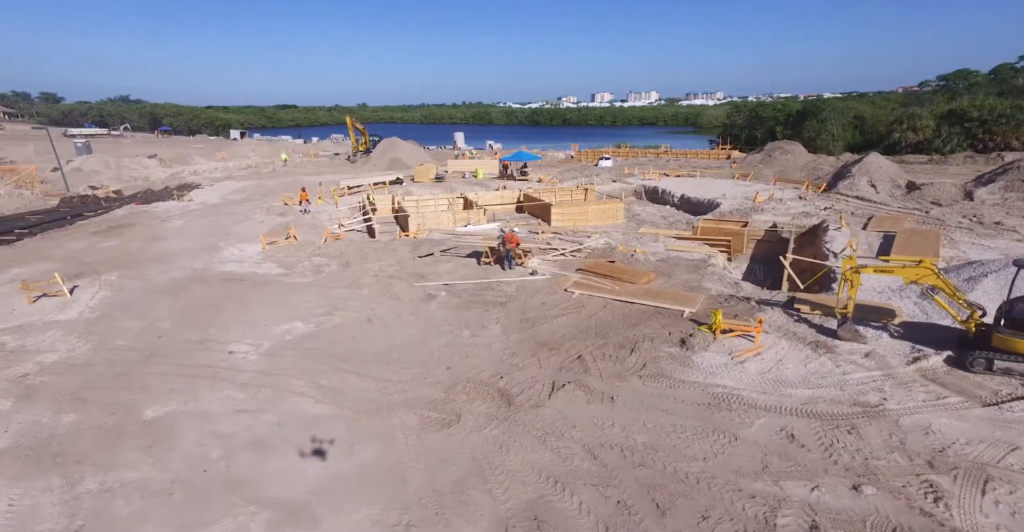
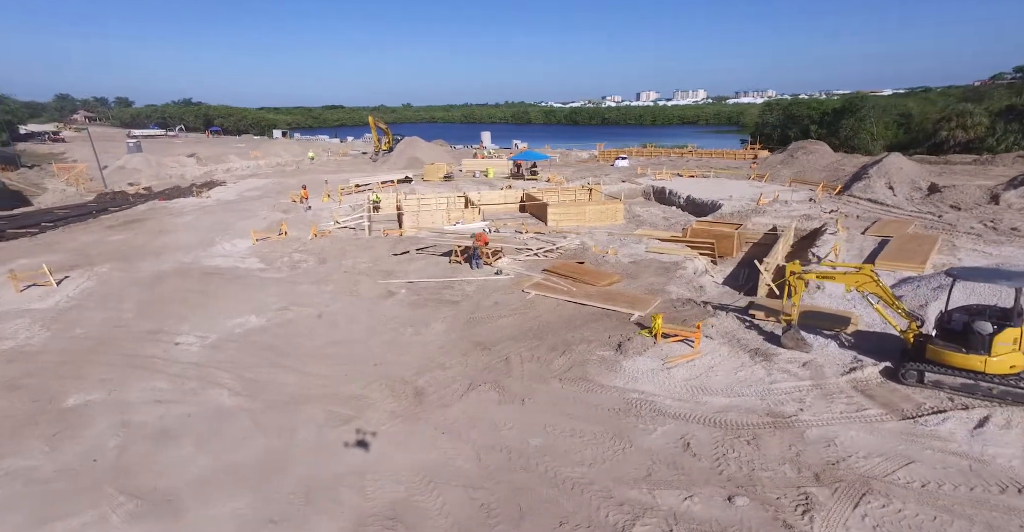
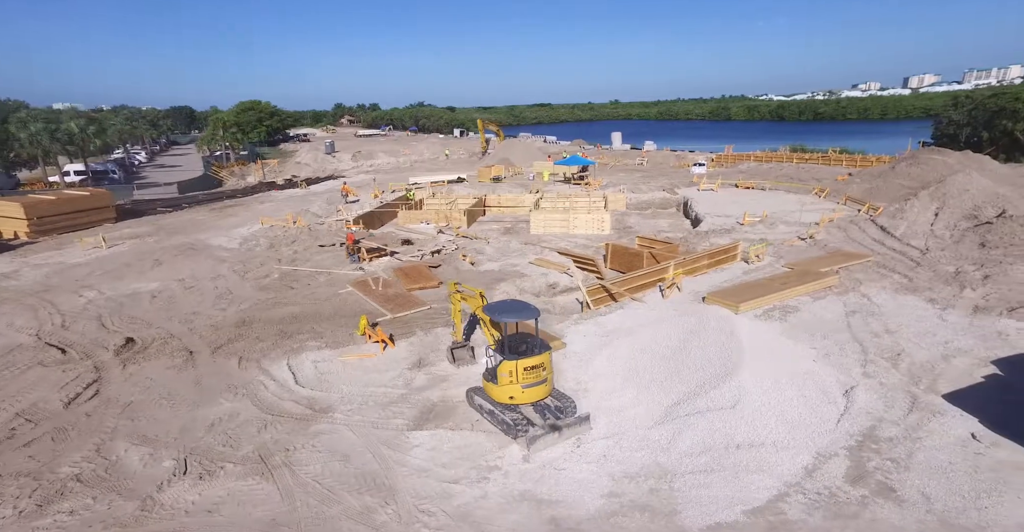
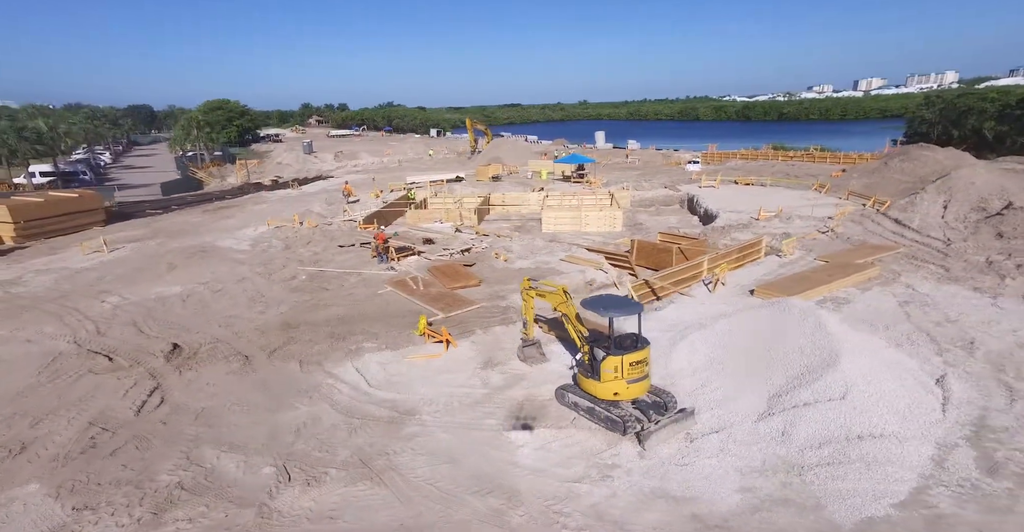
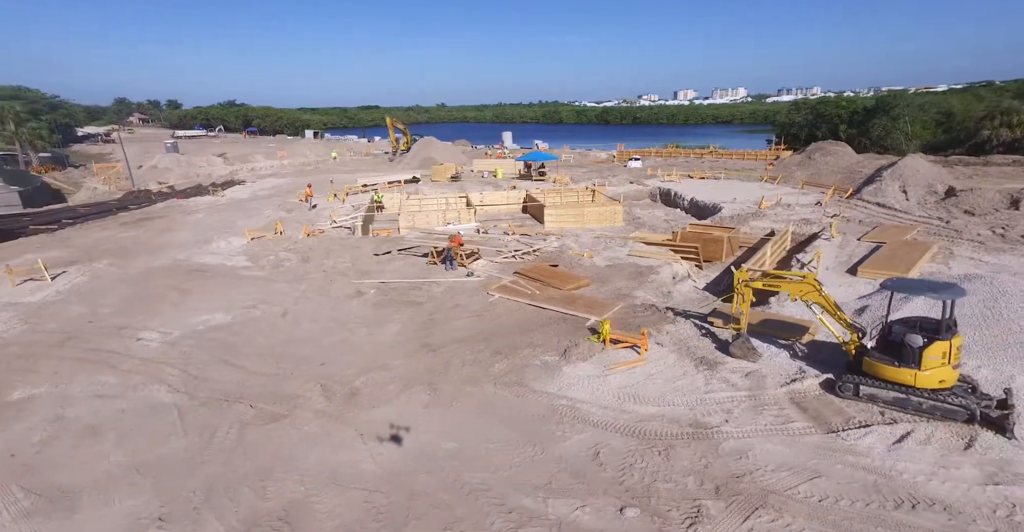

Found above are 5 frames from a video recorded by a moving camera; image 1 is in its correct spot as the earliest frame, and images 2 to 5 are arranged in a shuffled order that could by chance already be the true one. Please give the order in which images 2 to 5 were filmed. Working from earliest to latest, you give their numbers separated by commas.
2, 5, 4, 3
